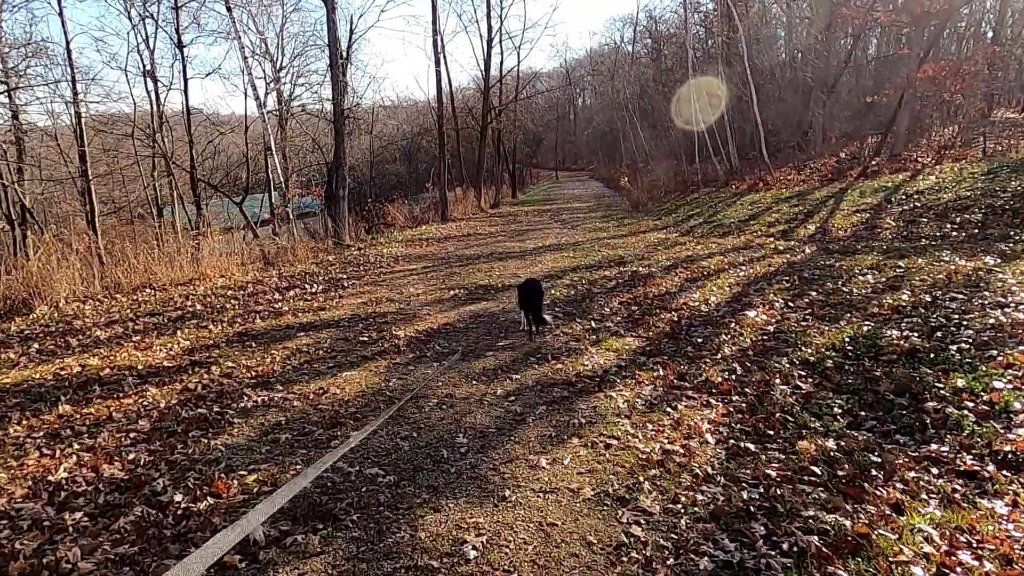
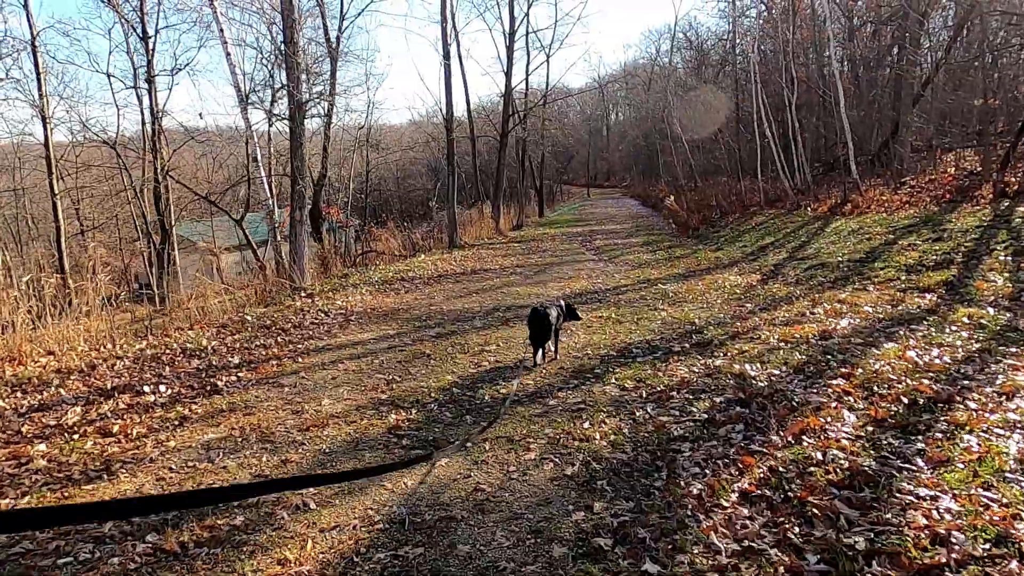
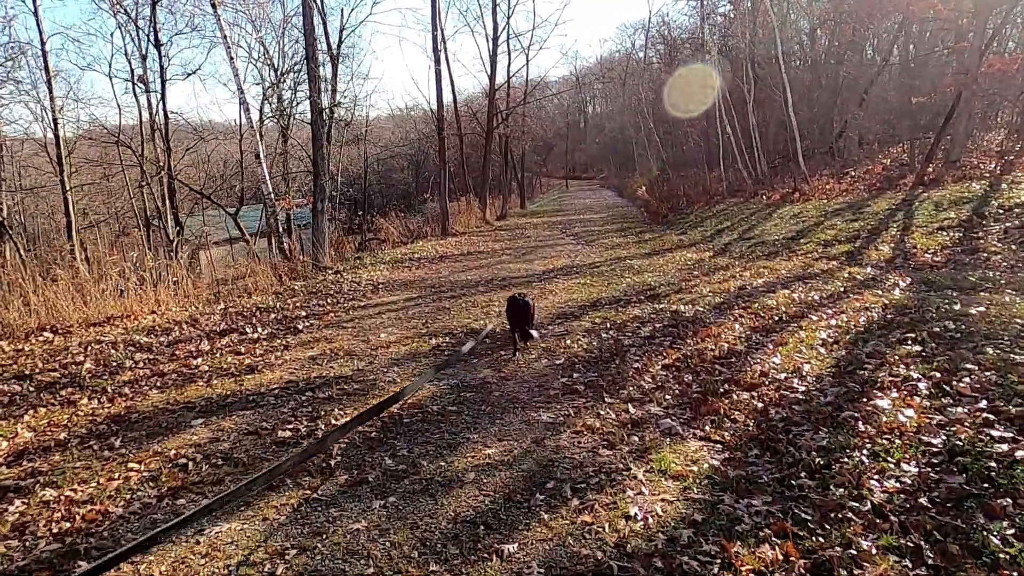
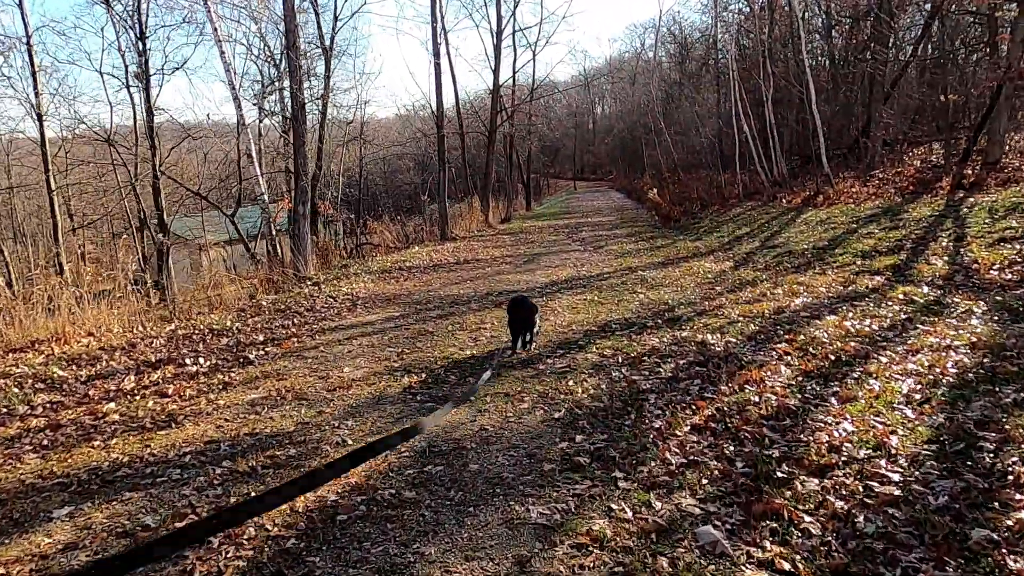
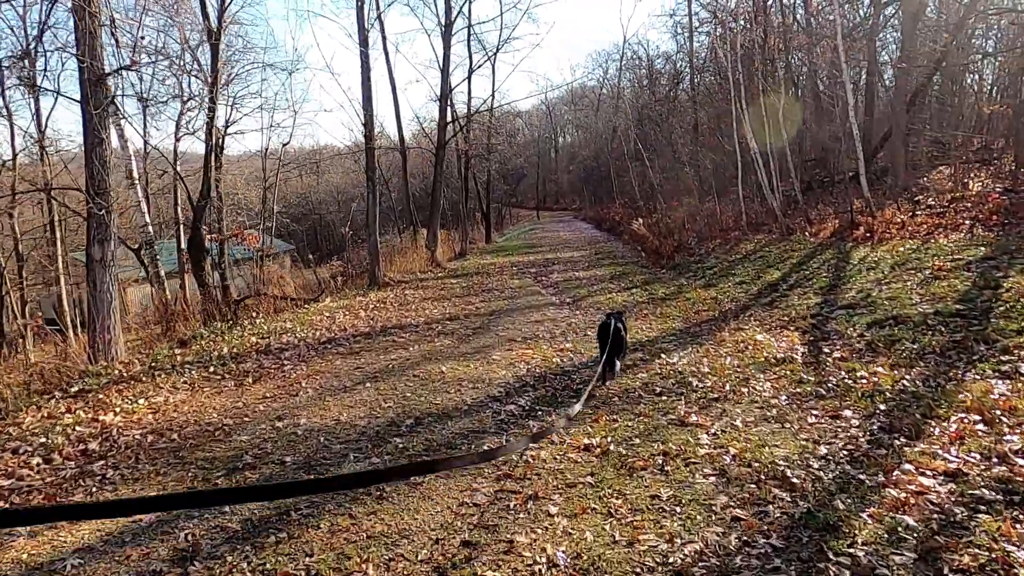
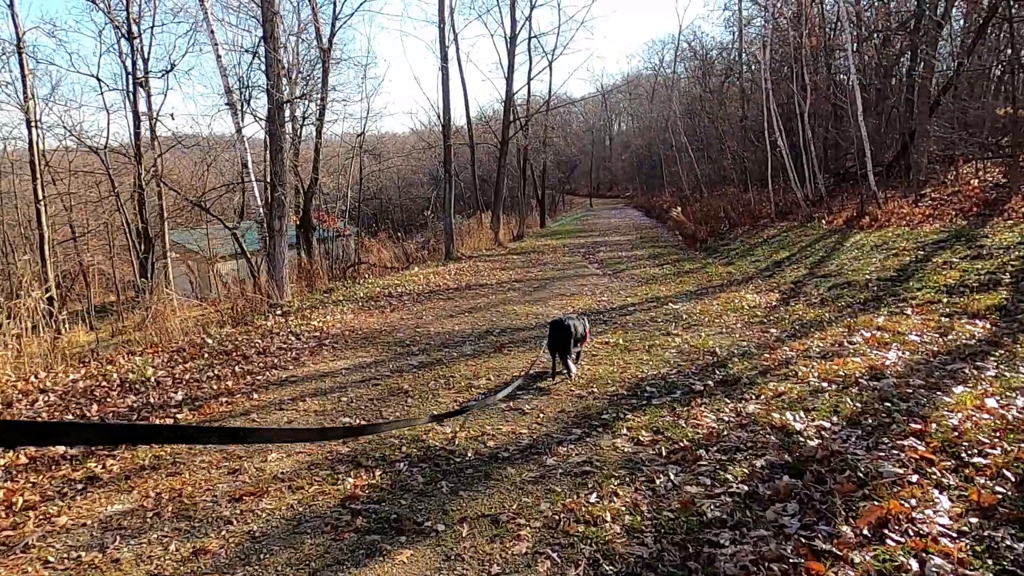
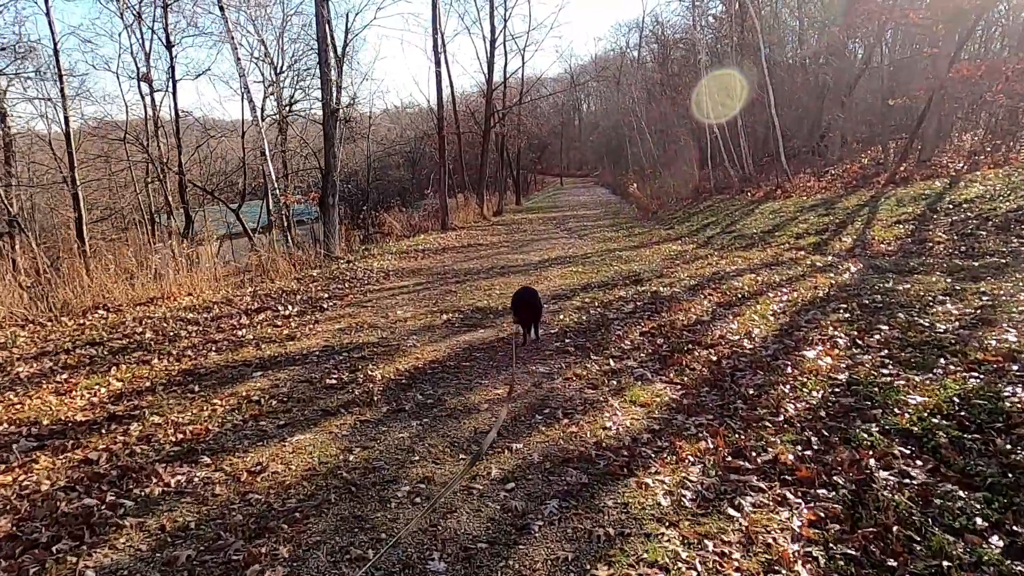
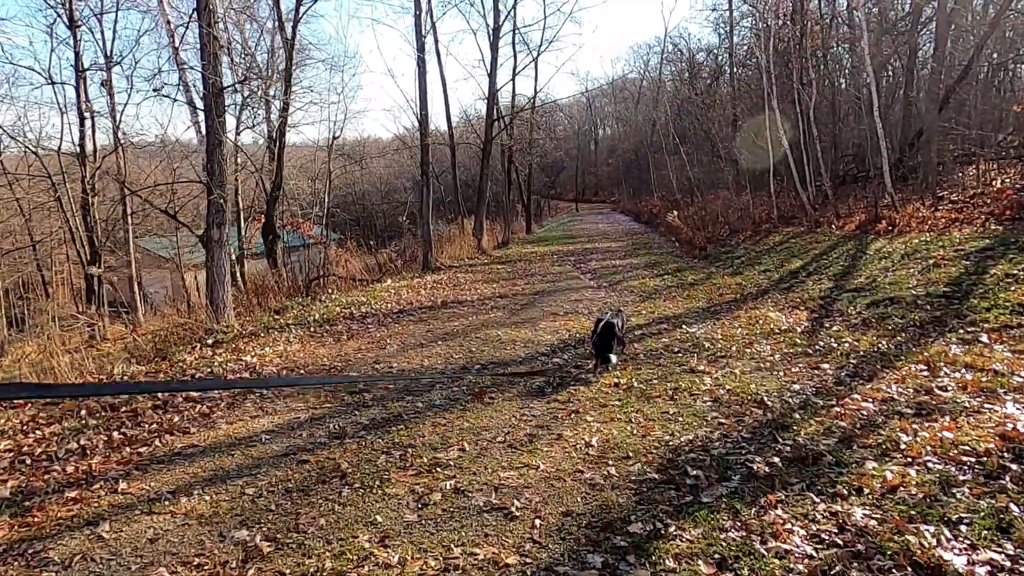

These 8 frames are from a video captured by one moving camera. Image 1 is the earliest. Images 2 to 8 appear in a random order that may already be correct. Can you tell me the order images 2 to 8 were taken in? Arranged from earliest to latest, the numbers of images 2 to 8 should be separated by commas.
7, 3, 4, 2, 6, 8, 5
